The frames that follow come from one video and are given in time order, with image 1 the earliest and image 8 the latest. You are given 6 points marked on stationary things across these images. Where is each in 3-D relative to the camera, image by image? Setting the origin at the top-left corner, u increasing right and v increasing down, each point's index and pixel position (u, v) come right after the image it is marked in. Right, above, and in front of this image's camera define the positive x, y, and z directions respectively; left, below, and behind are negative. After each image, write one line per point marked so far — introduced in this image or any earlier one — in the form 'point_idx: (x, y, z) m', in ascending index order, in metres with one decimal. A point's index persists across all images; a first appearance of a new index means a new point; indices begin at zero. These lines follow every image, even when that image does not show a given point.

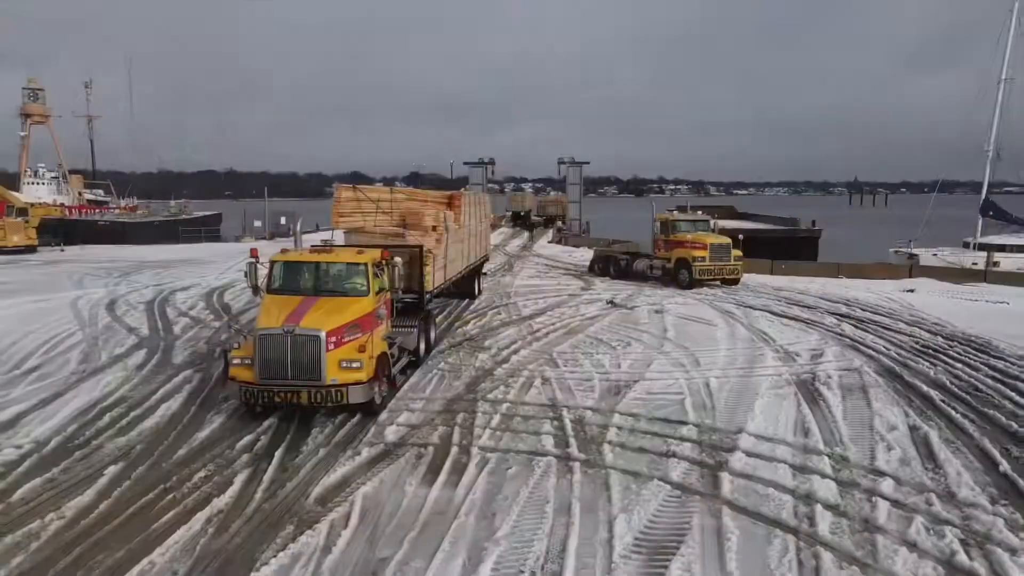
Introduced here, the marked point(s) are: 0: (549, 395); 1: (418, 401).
0: (+0.5, -1.5, +9.8) m
1: (-1.2, -1.5, +9.5) m
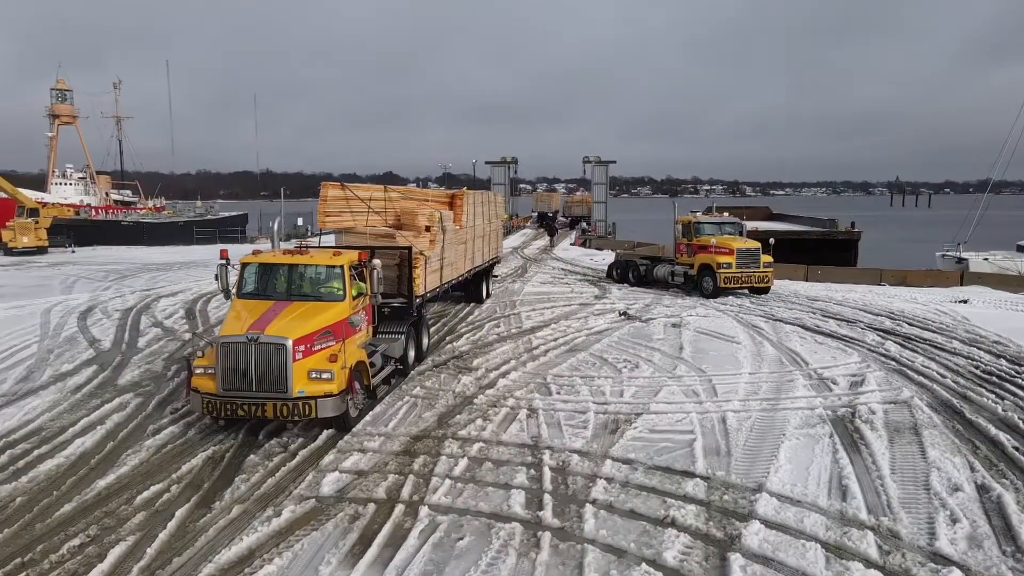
0: (+0.2, -1.6, +8.2) m
1: (-1.5, -1.7, +8.0) m
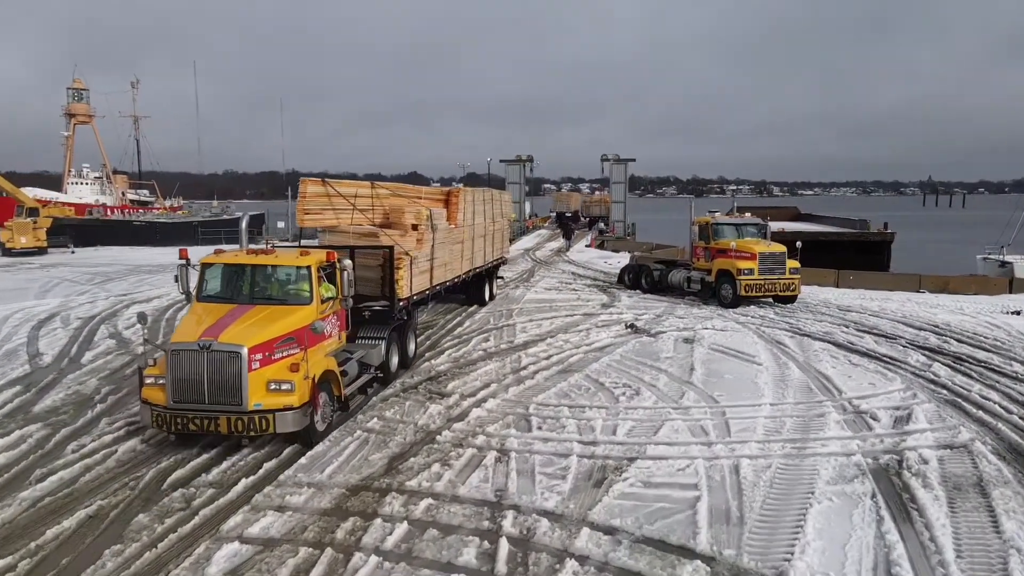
0: (-0.1, -1.8, +6.7) m
1: (-1.9, -1.8, +6.5) m
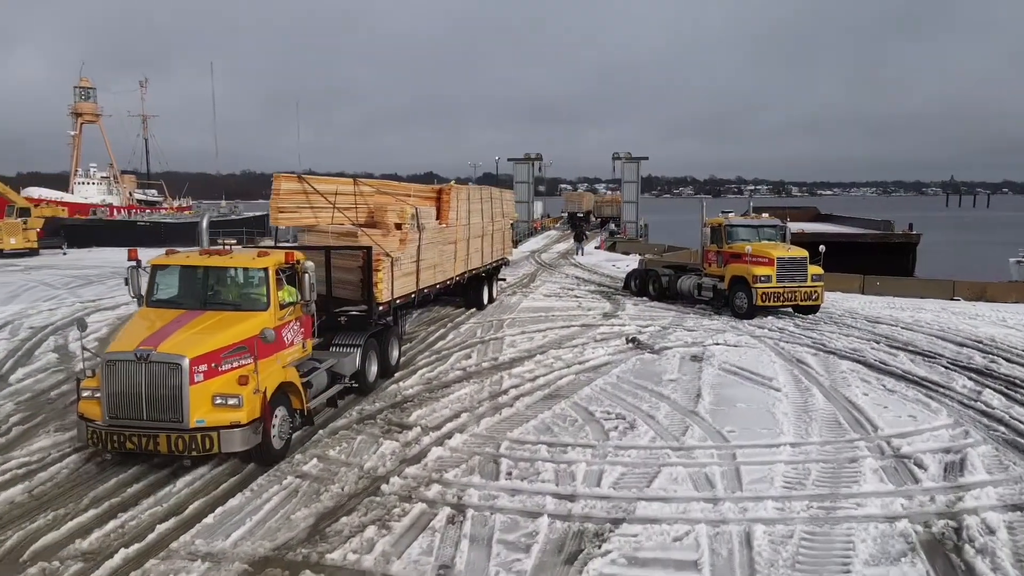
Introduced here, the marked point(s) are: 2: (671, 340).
0: (-0.5, -1.9, +5.2) m
1: (-2.2, -2.0, +5.2) m
2: (+2.7, -0.9, +12.4) m
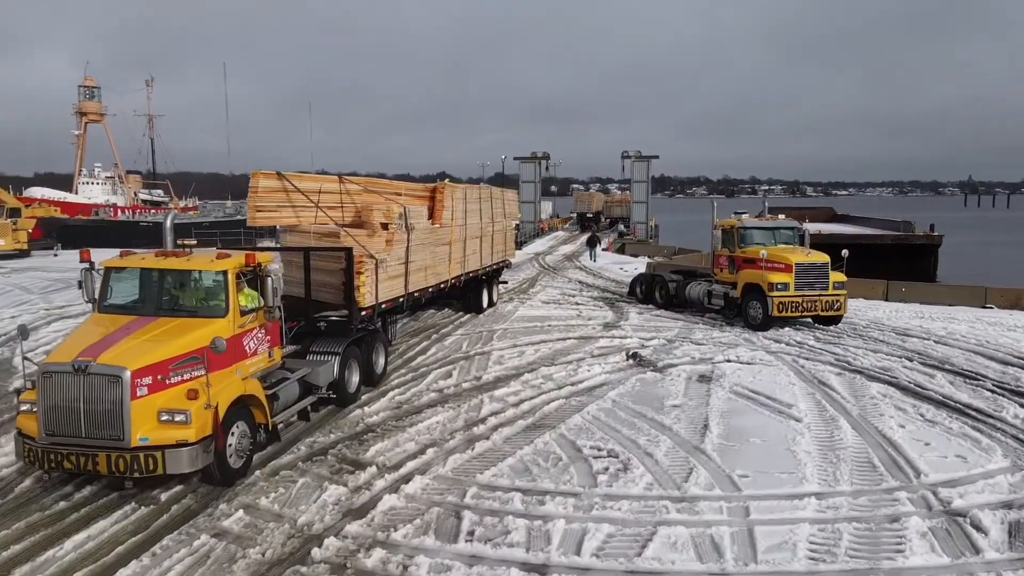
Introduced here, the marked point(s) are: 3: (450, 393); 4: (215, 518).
0: (-0.8, -2.1, +4.0) m
1: (-2.6, -2.1, +4.0) m
2: (+2.5, -1.0, +11.2) m
3: (-0.8, -1.3, +9.3) m
4: (-2.3, -1.8, +5.8) m
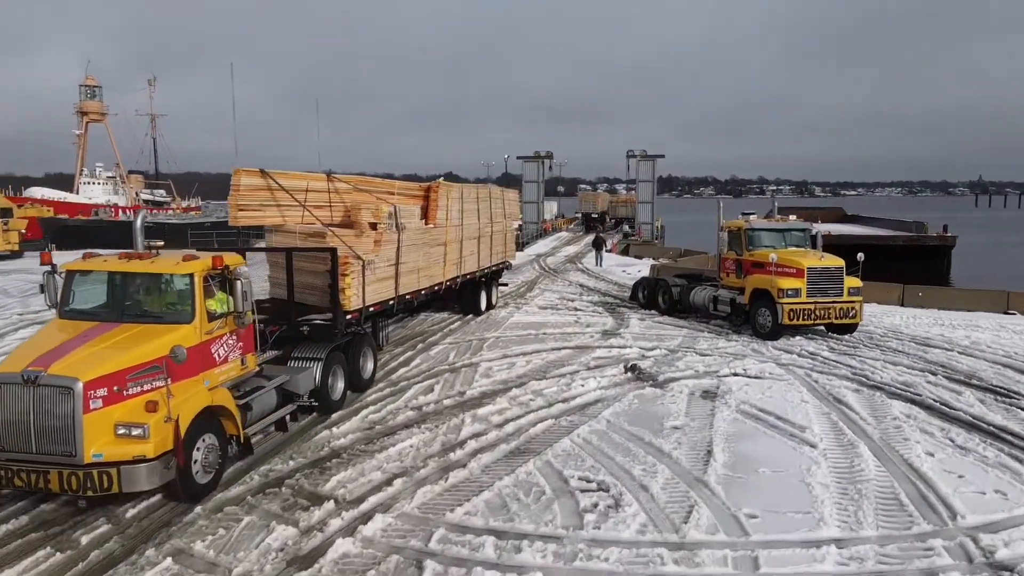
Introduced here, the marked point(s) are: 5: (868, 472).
0: (-1.0, -2.2, +3.2) m
1: (-2.8, -2.2, +3.2) m
2: (+2.4, -1.1, +10.3) m
3: (-1.0, -1.4, +8.5) m
4: (-2.5, -1.9, +5.0) m
5: (+3.1, -1.6, +6.5) m
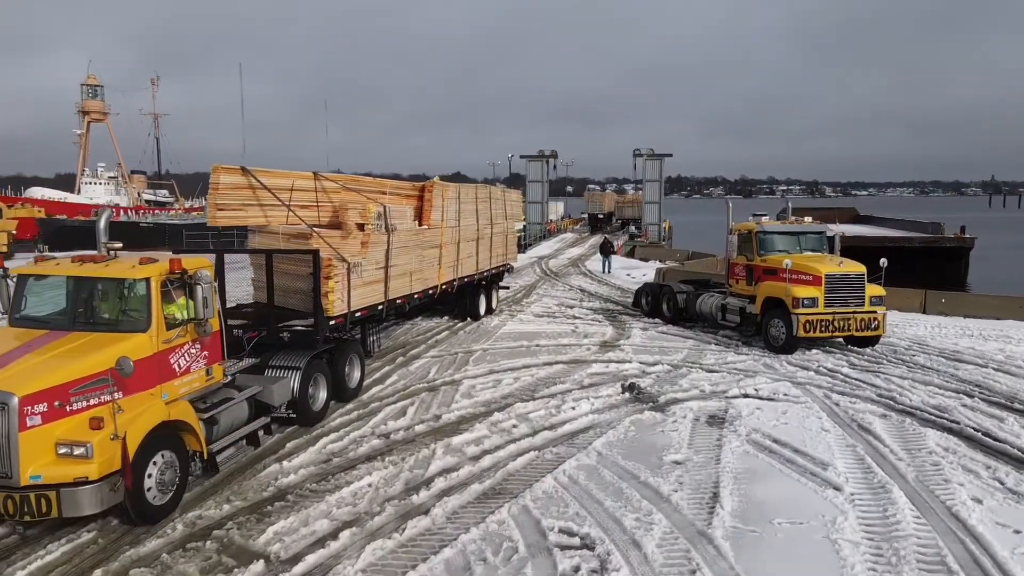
0: (-1.3, -2.3, +2.2) m
1: (-3.1, -2.3, +2.2) m
2: (+2.2, -1.3, +9.3) m
3: (-1.2, -1.6, +7.5) m
4: (-2.8, -2.0, +4.0) m
5: (+2.9, -1.7, +5.4) m
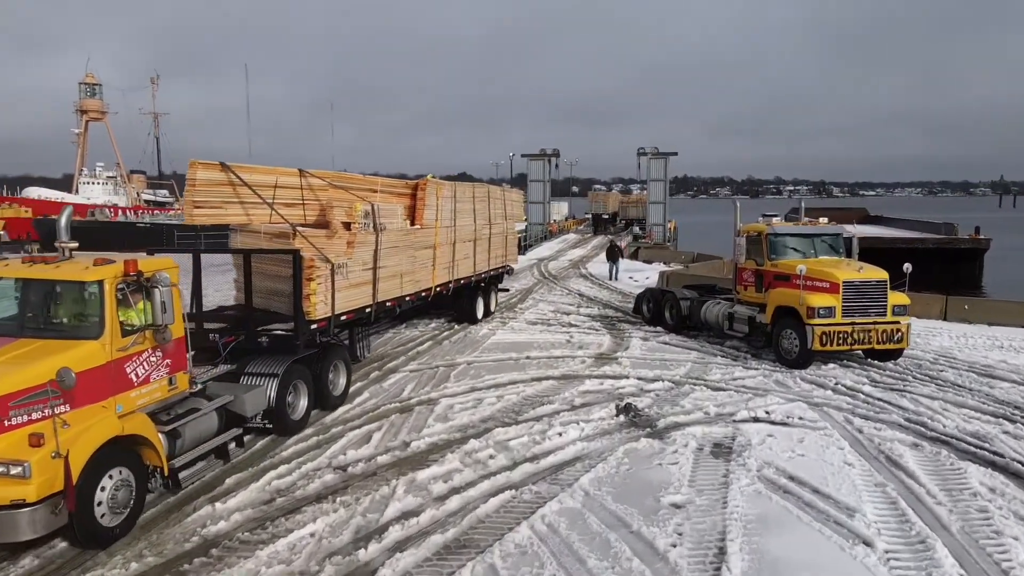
0: (-1.6, -2.4, +1.3) m
1: (-3.3, -2.4, +1.3) m
2: (+2.0, -1.4, +8.3) m
3: (-1.4, -1.7, +6.5) m
4: (-3.1, -2.1, +3.1) m
5: (+2.7, -1.8, +4.4) m
